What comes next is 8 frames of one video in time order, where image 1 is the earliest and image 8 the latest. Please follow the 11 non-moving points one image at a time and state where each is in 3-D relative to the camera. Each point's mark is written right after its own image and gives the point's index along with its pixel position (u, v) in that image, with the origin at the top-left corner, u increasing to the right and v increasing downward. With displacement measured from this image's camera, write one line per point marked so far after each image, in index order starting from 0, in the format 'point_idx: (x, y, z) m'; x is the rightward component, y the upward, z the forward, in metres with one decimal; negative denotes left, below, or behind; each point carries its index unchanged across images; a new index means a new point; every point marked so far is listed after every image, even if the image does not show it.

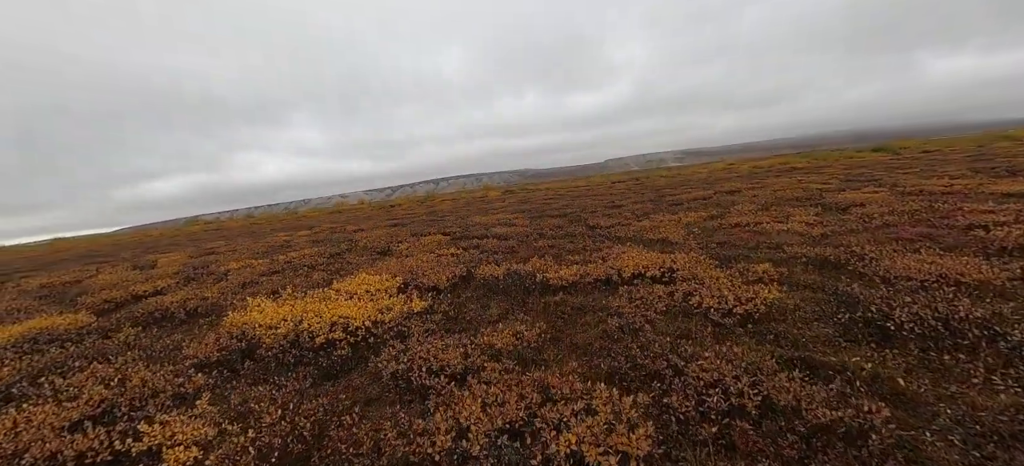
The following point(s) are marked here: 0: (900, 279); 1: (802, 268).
0: (+14.3, -1.8, +13.9) m
1: (+13.3, -1.6, +17.4) m
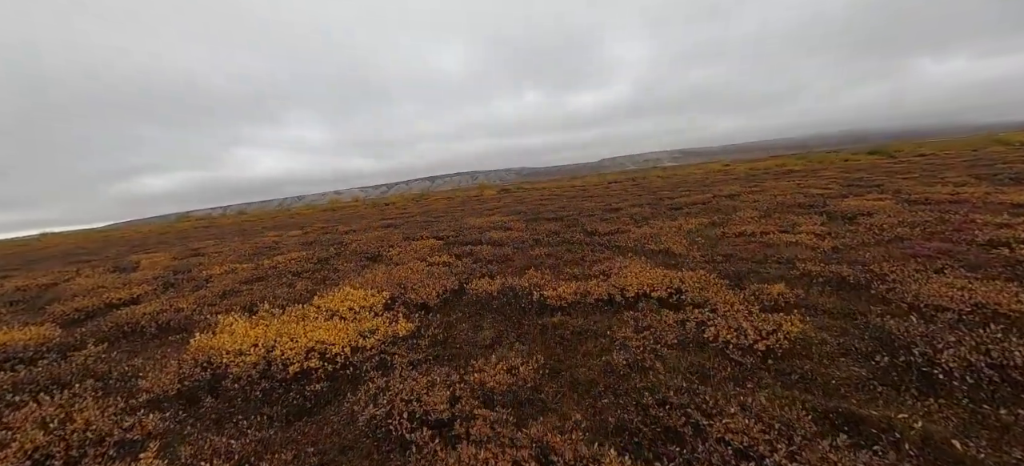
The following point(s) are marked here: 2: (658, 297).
0: (+14.1, -2.6, +12.6) m
1: (+13.1, -2.5, +16.1) m
2: (+6.2, -2.7, +16.2) m
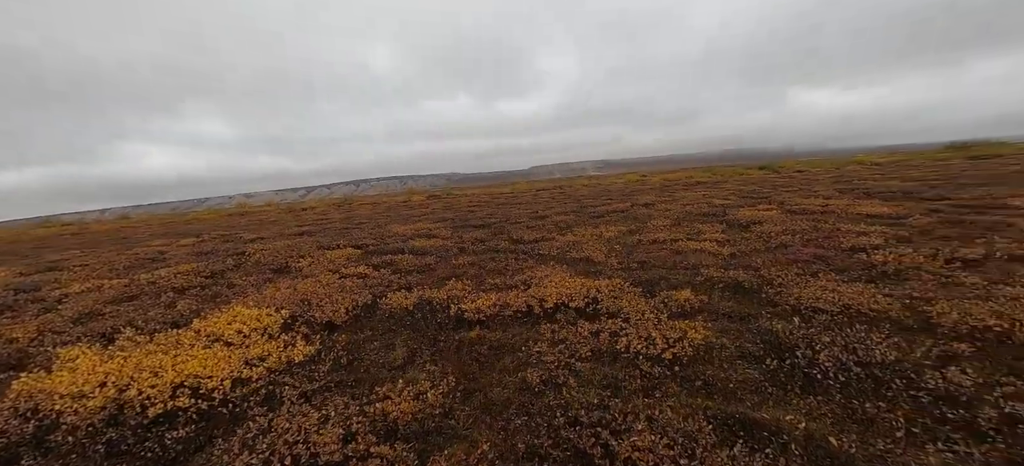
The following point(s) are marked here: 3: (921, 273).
0: (+11.1, -3.0, +14.0) m
1: (+9.5, -2.8, +17.2) m
2: (+2.7, -3.1, +16.1) m
3: (+19.0, -1.9, +17.5) m
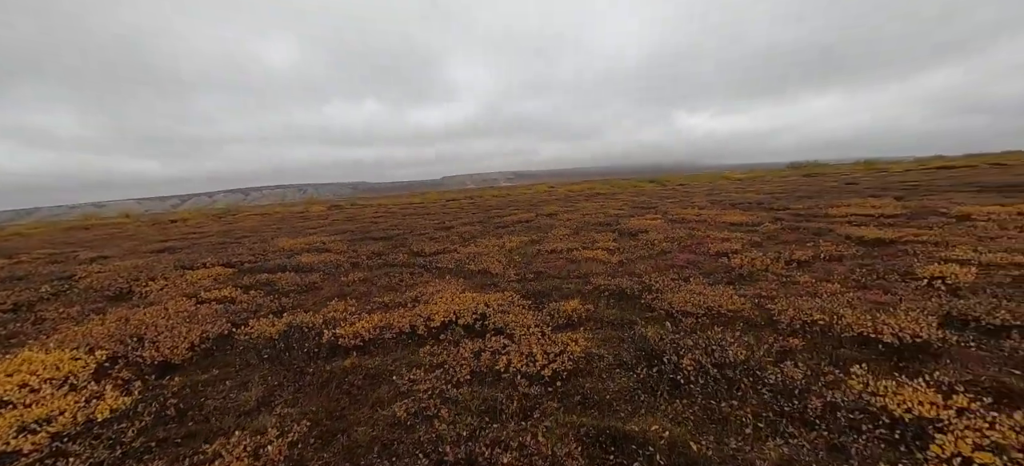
0: (+6.7, -3.3, +14.9) m
1: (+4.4, -3.3, +17.7) m
2: (-2.0, -3.6, +15.1) m
3: (+13.6, -2.2, +20.1) m
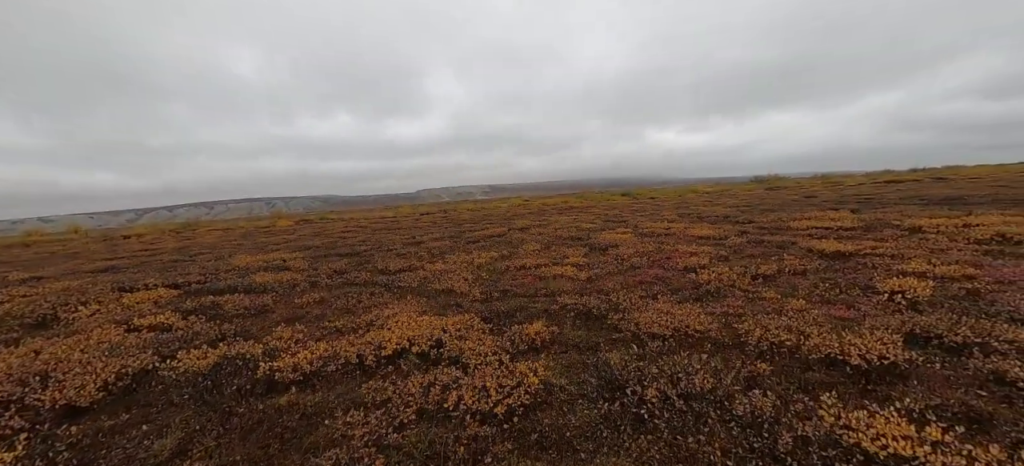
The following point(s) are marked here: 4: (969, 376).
0: (+5.1, -3.9, +14.2) m
1: (+2.6, -4.1, +16.8) m
2: (-3.5, -4.4, +13.8) m
3: (+11.7, -3.0, +19.8) m
4: (+12.5, -3.9, +10.3) m
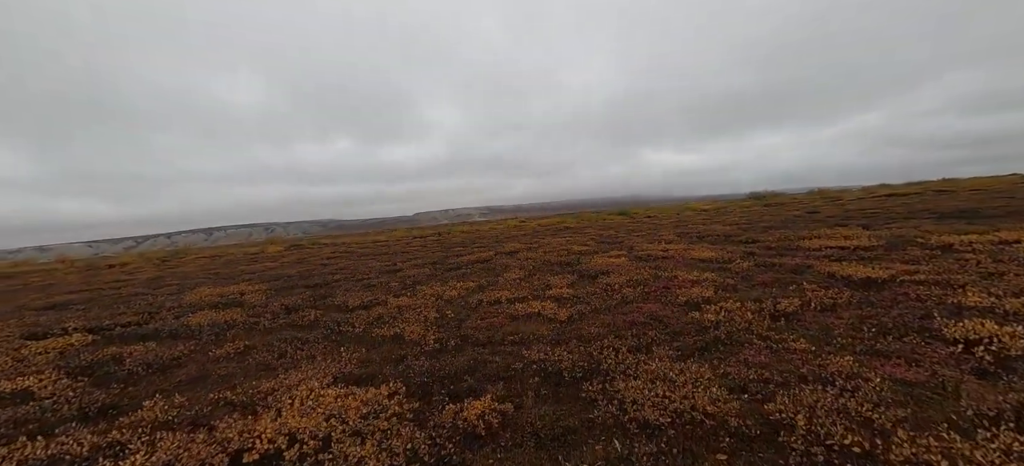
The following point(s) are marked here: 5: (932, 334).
0: (+3.2, -5.0, +9.7) m
1: (+0.7, -5.3, +12.3) m
2: (-5.4, -5.5, +9.3) m
3: (+9.8, -4.2, +15.4) m
4: (+10.6, -4.6, +5.8) m
5: (+16.0, -3.7, +14.3) m
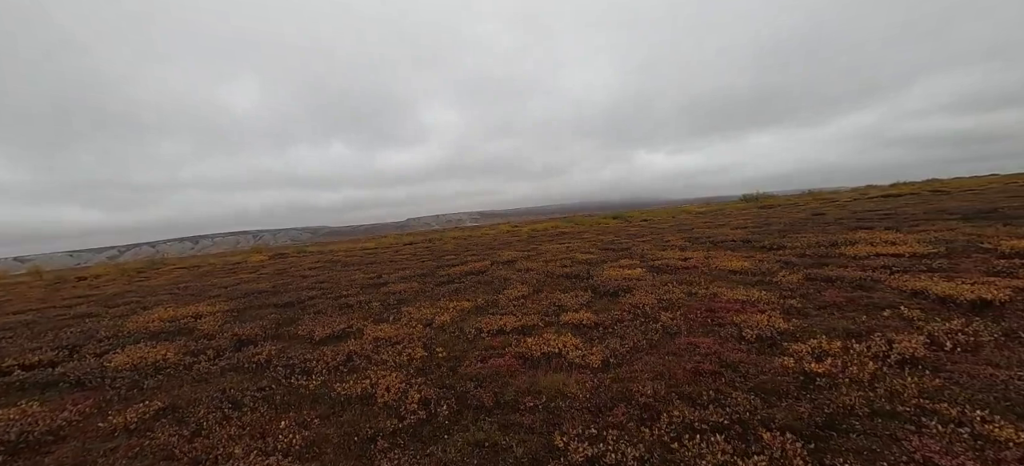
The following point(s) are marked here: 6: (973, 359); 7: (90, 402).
0: (+4.0, -5.4, +4.2) m
1: (+1.5, -5.8, +6.8) m
2: (-4.6, -6.1, +3.6) m
3: (+10.4, -4.6, +10.1) m
4: (+11.5, -4.9, +0.6) m
5: (+16.6, -4.1, +9.2) m
6: (+15.2, -4.1, +12.5) m
7: (-19.8, -7.8, +17.6) m
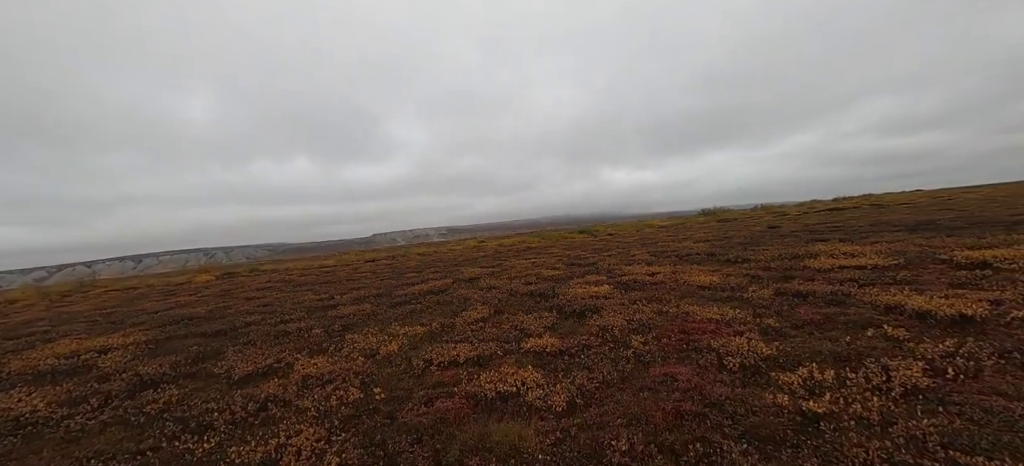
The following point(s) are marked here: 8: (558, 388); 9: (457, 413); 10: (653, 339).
0: (+3.1, -5.5, +1.9) m
1: (+0.4, -6.0, +4.2) m
2: (-5.4, -6.2, +0.5) m
3: (+9.1, -5.0, +8.2) m
4: (+10.9, -4.8, -1.1) m
5: (+15.3, -4.3, +7.9) m
6: (+13.6, -4.5, +11.1) m
7: (-21.7, -8.6, +13.1) m
8: (+1.6, -5.7, +14.0) m
9: (-2.0, -6.3, +13.4) m
10: (+7.0, -5.2, +18.6) m
